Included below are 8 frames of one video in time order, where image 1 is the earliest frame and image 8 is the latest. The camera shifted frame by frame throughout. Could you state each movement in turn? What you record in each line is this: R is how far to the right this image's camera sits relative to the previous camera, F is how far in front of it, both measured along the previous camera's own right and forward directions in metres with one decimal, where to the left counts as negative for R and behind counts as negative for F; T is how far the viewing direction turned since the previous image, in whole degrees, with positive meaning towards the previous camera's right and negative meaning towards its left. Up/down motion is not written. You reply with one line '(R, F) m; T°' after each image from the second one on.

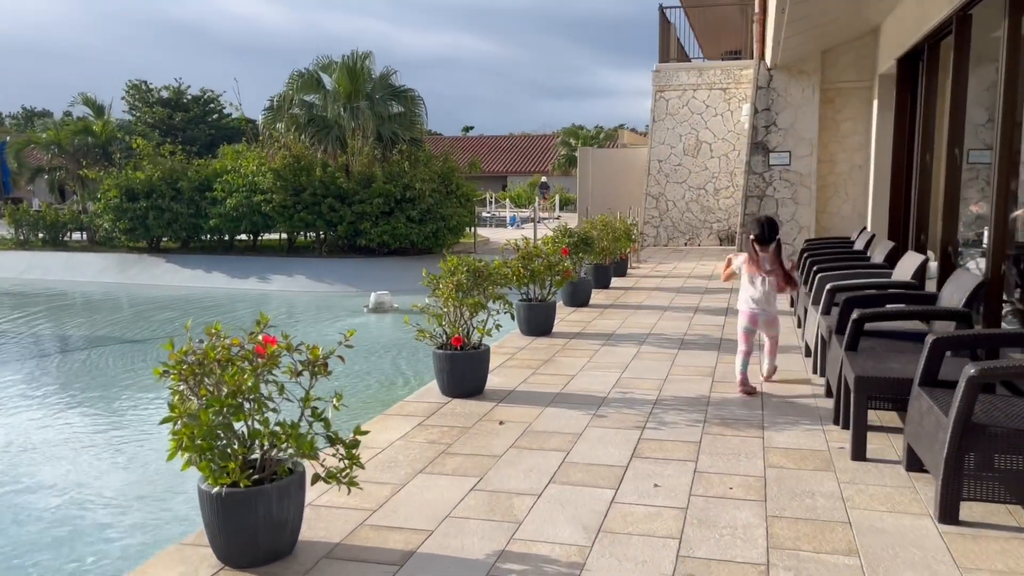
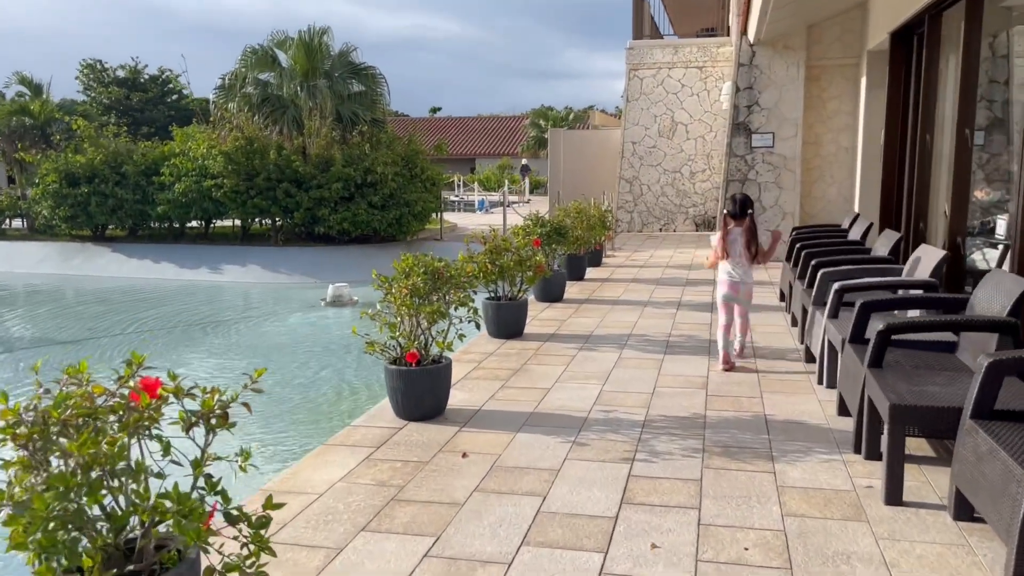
(0.0, +0.8) m; +2°
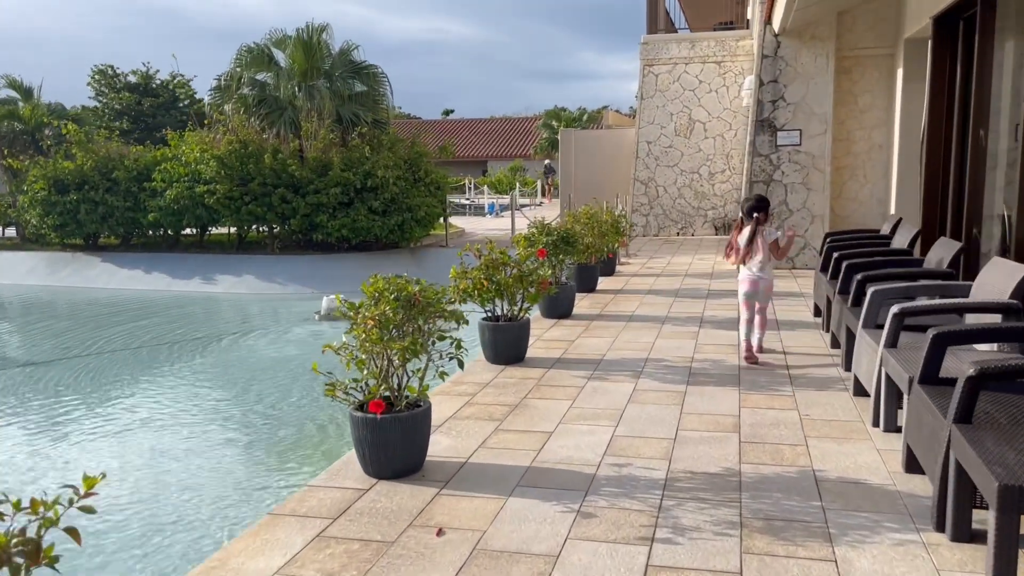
(+0.1, +0.8) m; -1°
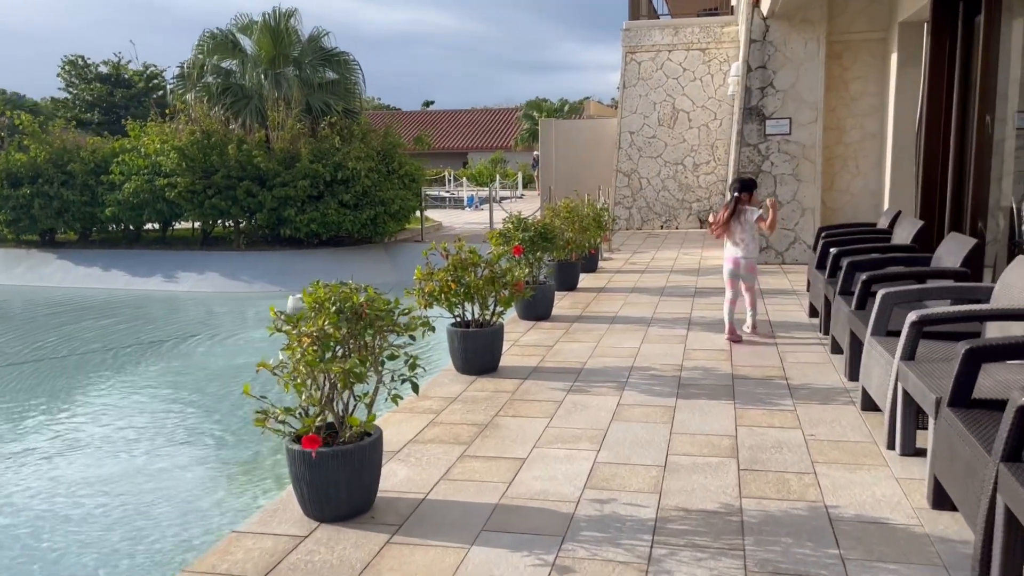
(+0.1, +0.5) m; +1°
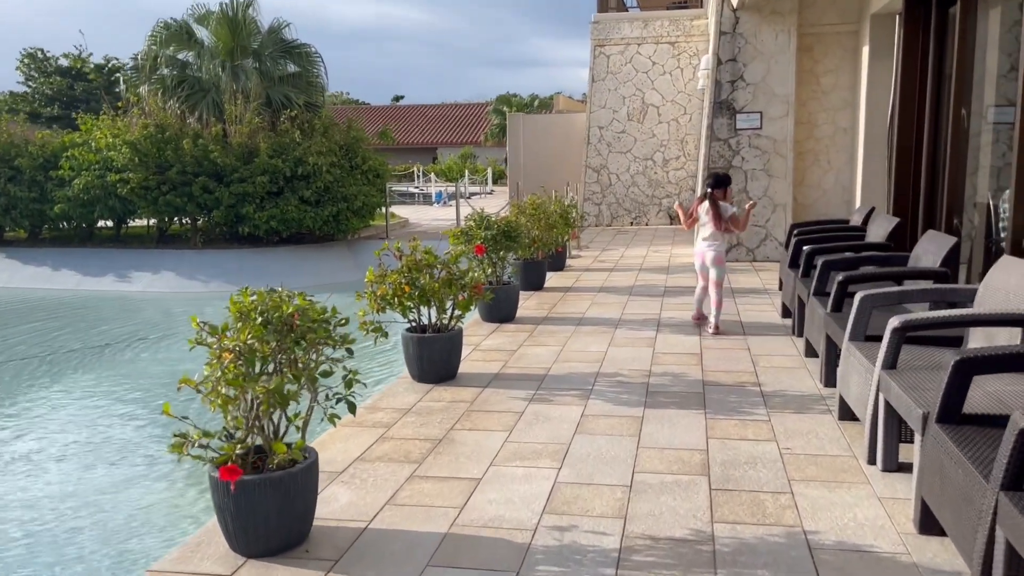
(+0.1, +0.3) m; +2°
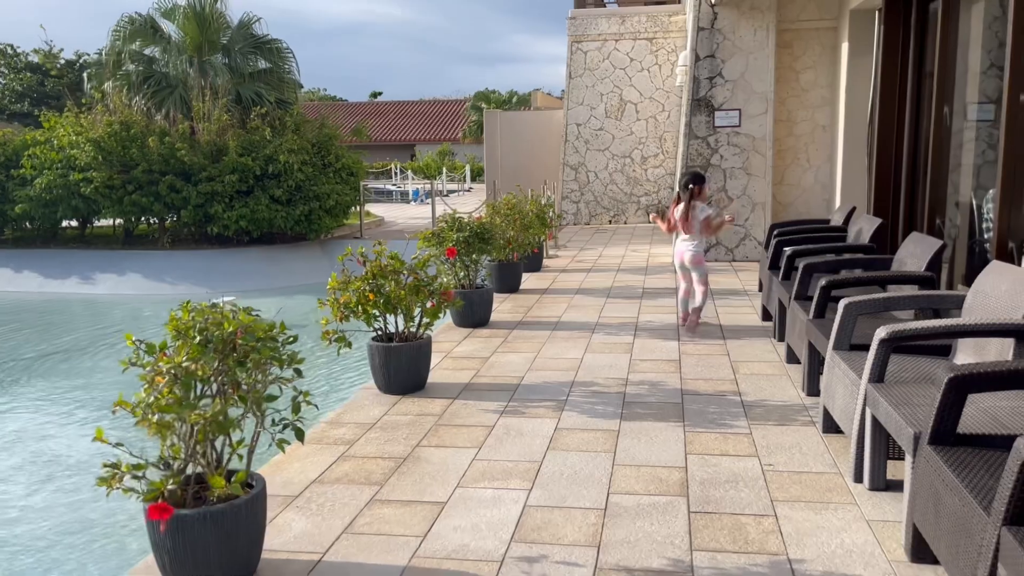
(+0.1, +0.2) m; +1°
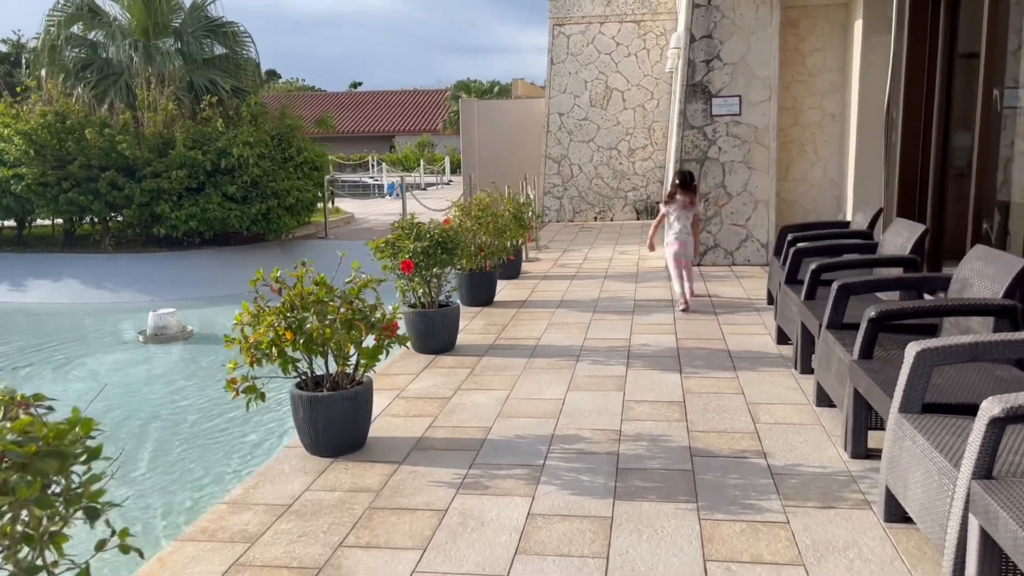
(+0.1, +1.0) m; +1°
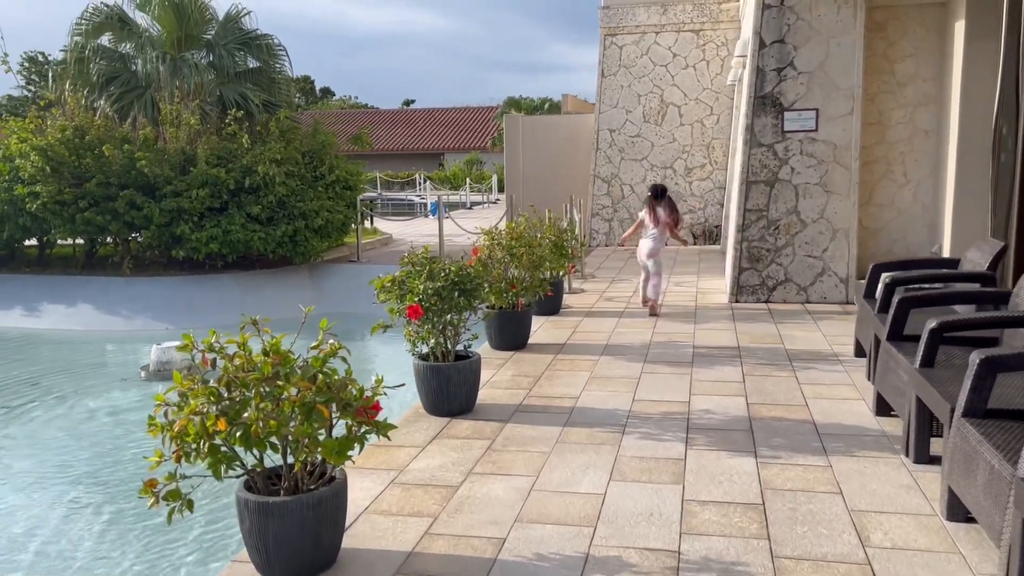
(+0.1, +1.0) m; -4°
